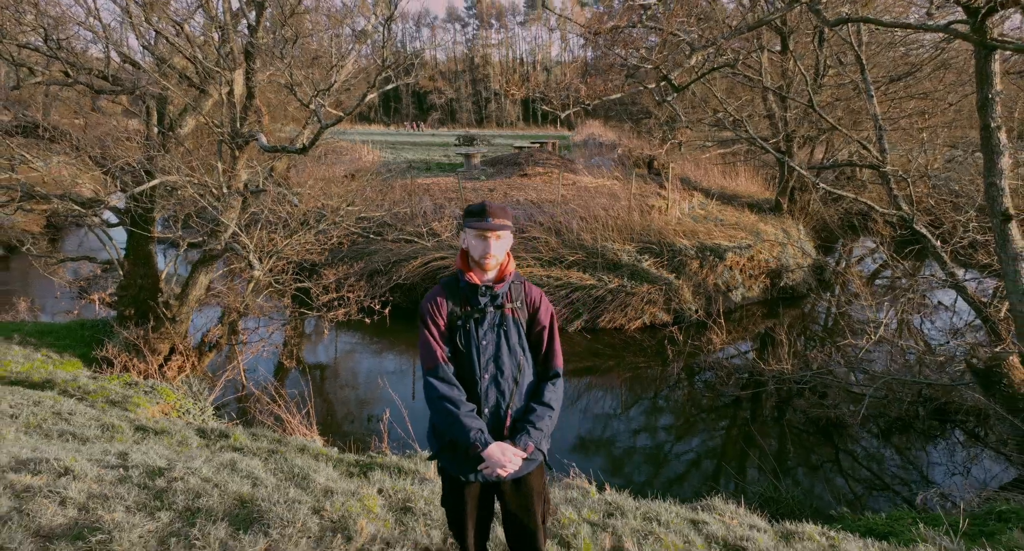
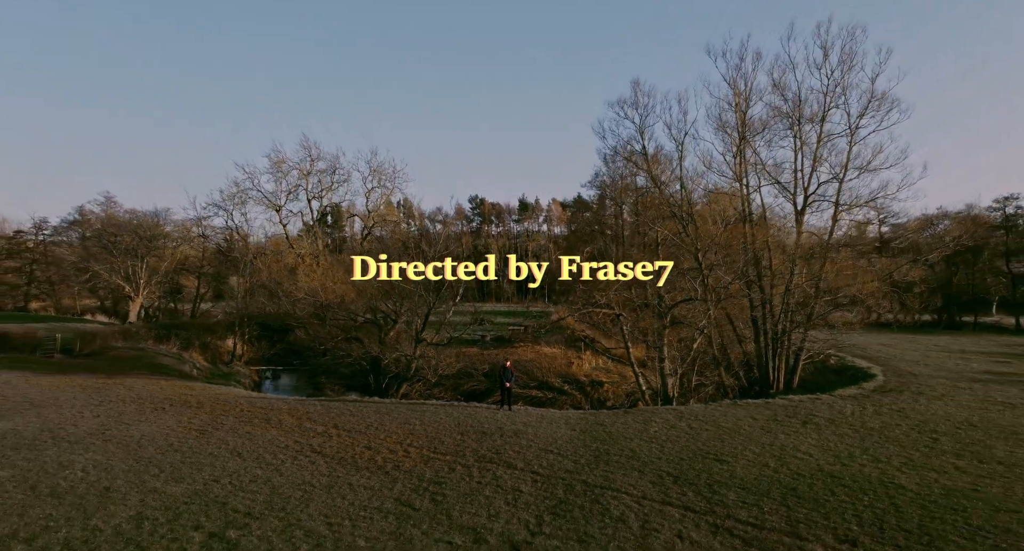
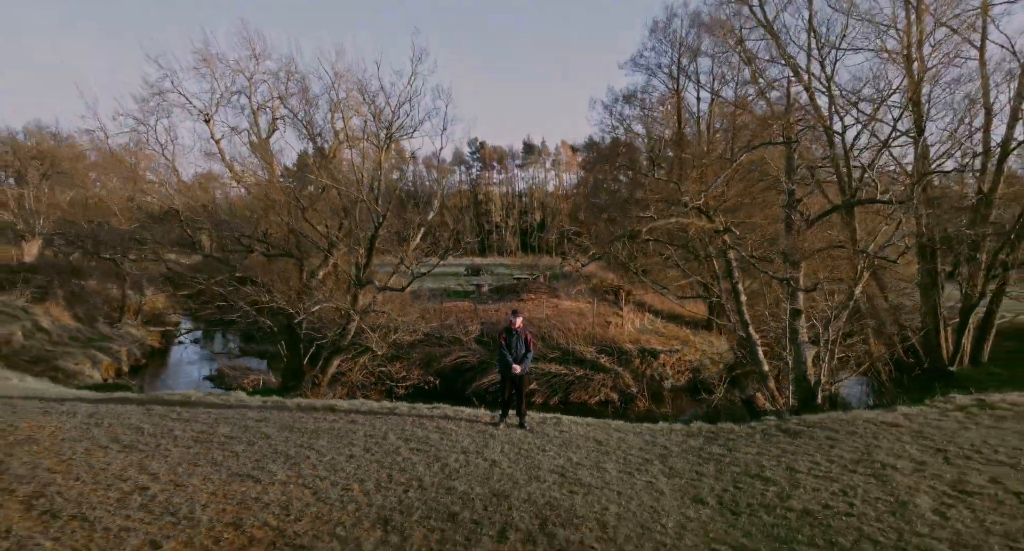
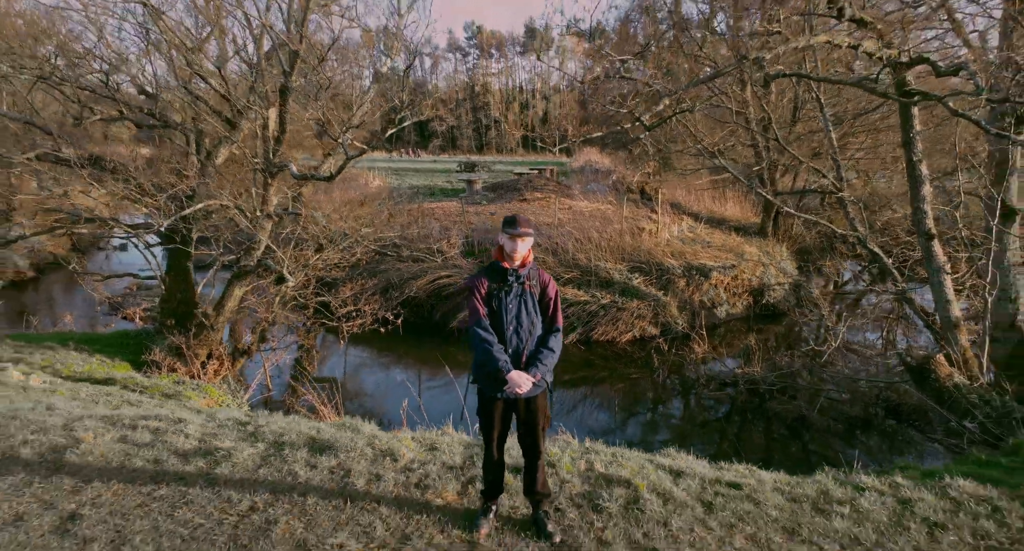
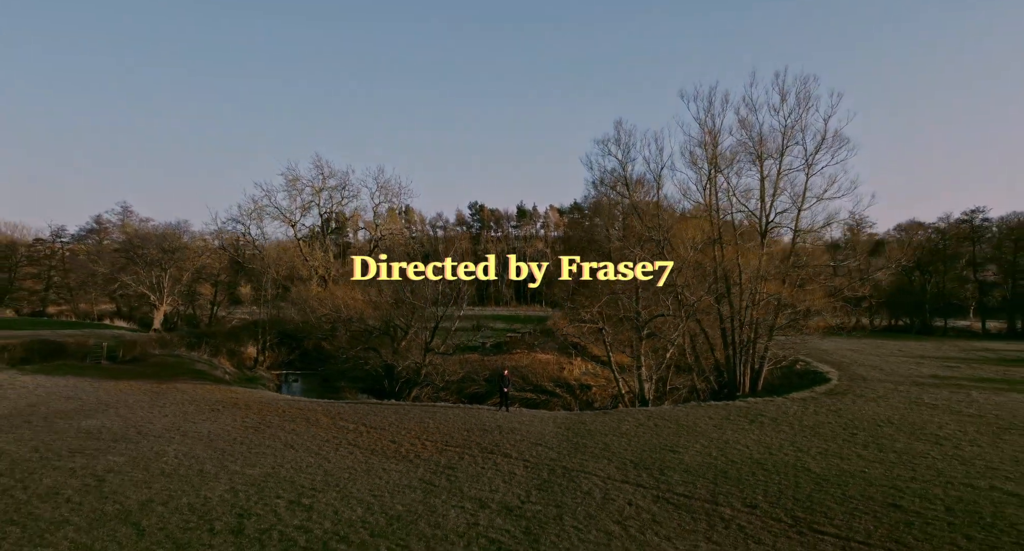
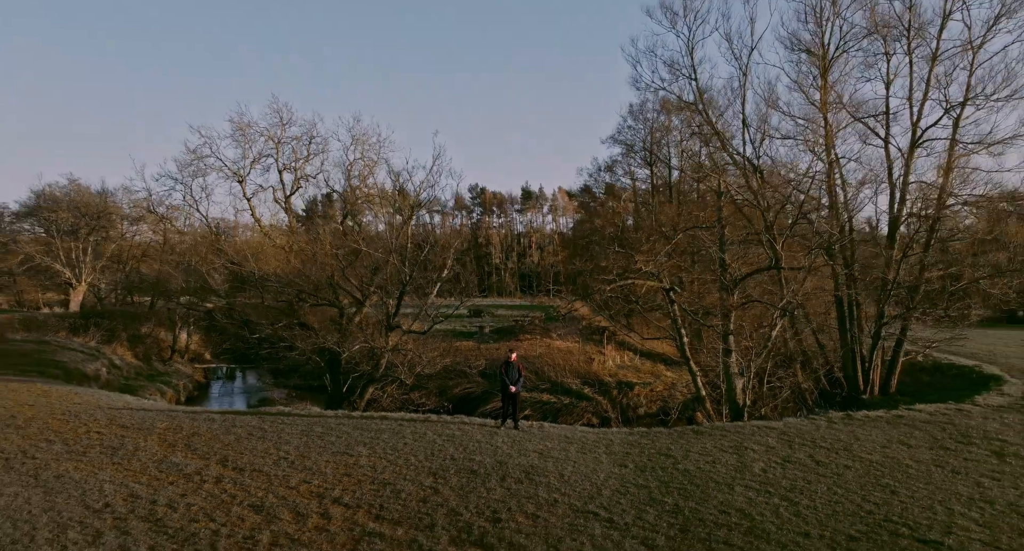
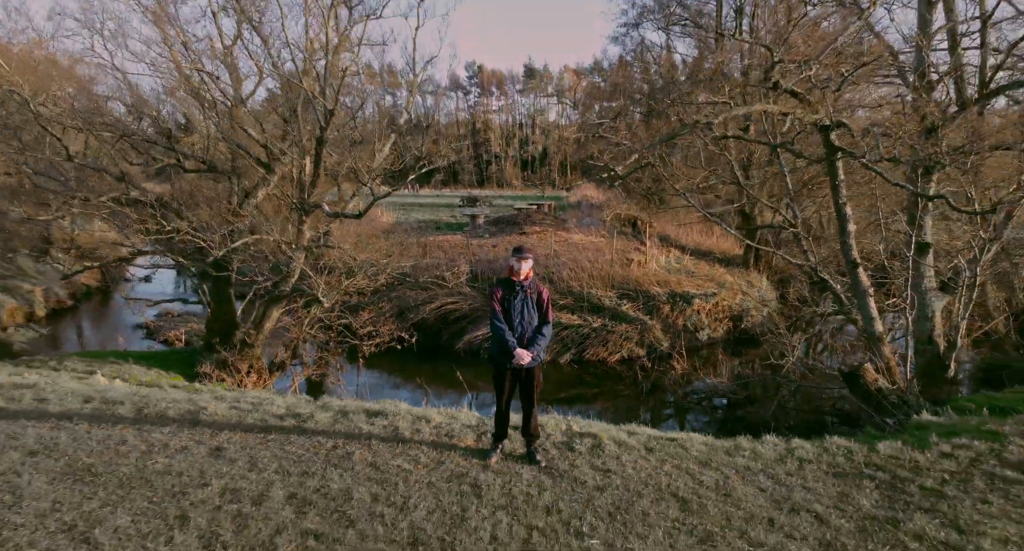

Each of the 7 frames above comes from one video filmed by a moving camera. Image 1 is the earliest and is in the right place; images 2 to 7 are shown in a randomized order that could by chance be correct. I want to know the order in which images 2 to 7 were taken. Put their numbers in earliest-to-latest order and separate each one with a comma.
4, 7, 3, 6, 2, 5
